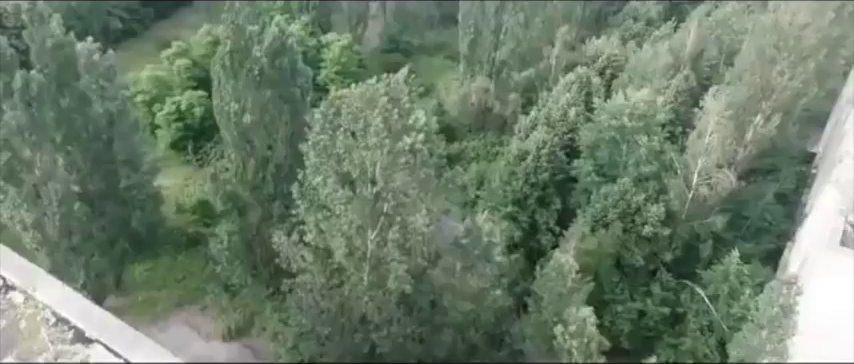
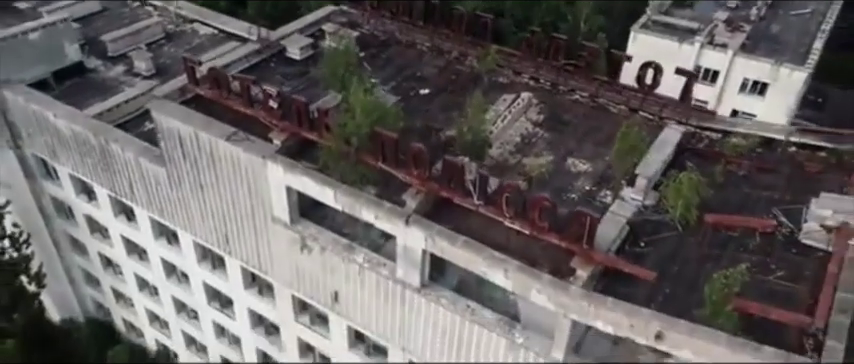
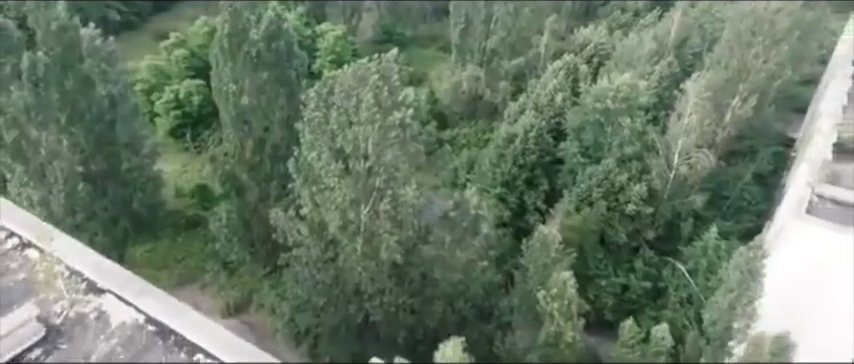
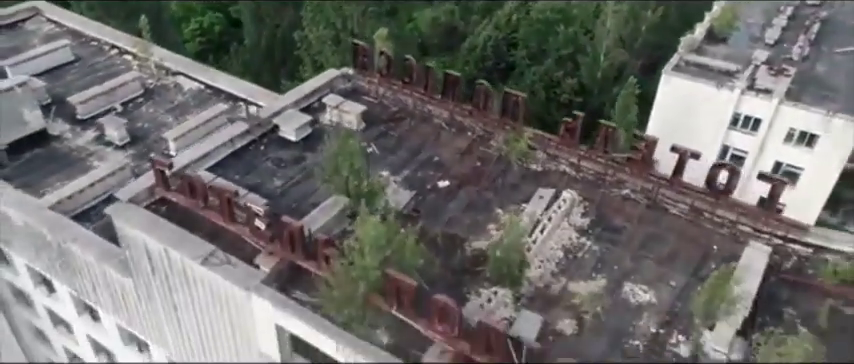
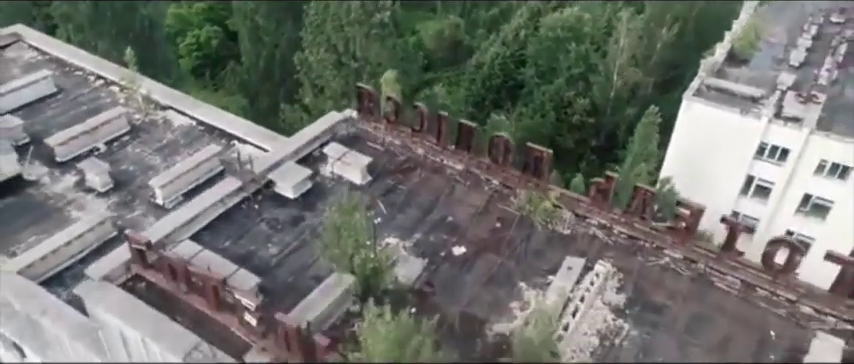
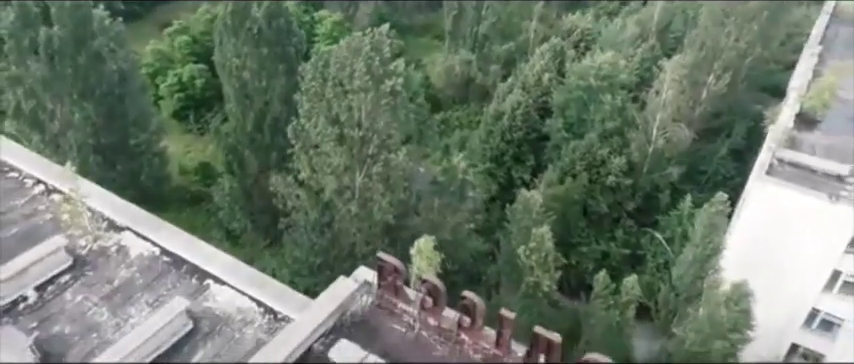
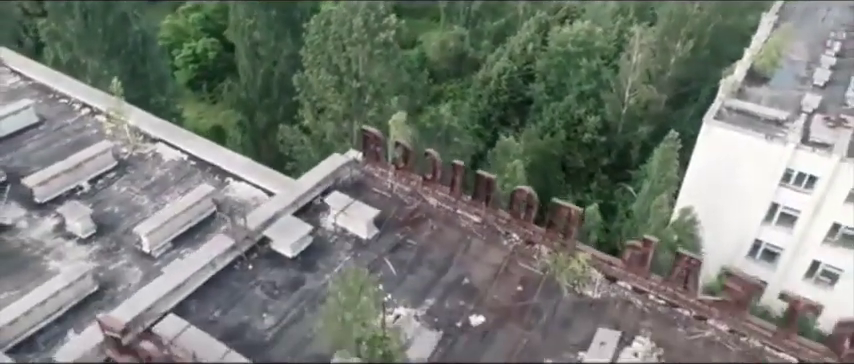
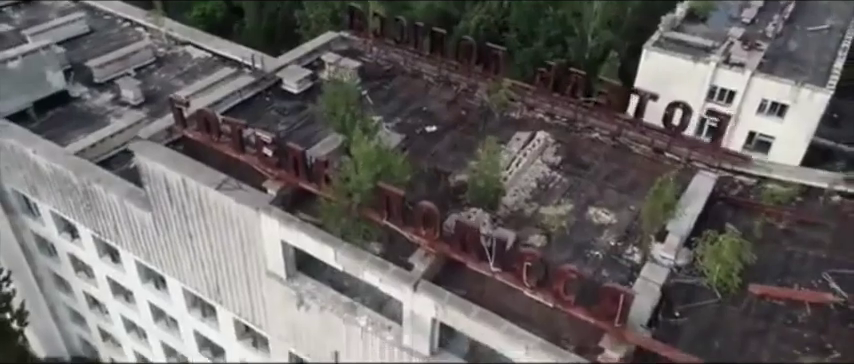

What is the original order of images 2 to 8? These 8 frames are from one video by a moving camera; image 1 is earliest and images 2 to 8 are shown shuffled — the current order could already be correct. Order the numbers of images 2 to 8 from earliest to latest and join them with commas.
3, 6, 7, 5, 4, 8, 2
